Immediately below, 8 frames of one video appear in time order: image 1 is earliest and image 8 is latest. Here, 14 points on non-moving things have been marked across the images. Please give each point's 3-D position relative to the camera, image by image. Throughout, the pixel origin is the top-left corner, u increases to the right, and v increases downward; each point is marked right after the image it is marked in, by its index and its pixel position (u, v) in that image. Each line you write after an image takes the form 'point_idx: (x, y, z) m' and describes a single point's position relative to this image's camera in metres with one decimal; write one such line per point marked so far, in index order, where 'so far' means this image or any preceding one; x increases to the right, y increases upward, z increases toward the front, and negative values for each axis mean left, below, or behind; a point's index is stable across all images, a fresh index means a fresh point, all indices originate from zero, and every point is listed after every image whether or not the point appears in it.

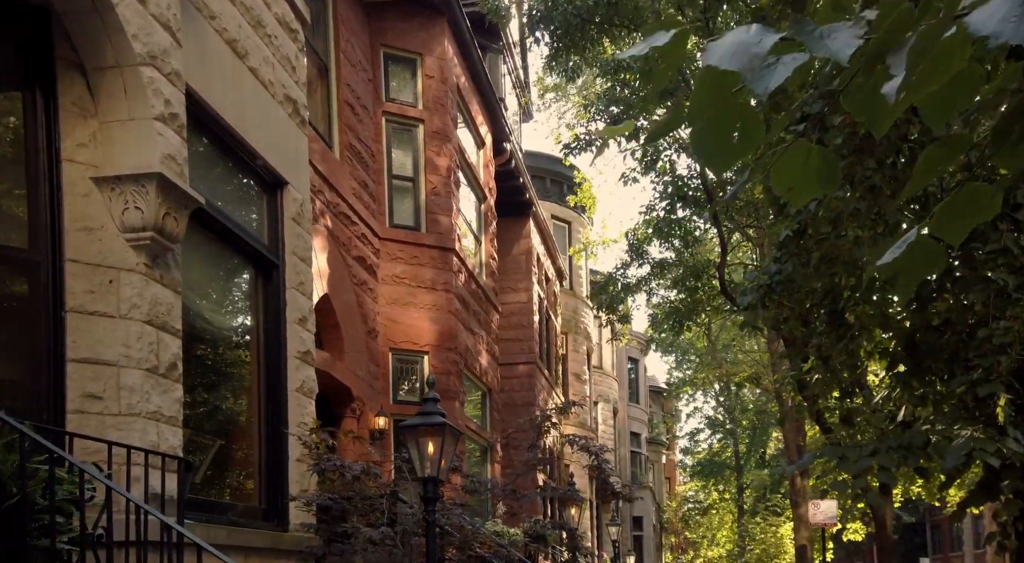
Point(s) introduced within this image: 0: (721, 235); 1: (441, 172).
0: (+2.9, +0.7, +15.3) m
1: (-0.9, +1.4, +14.0) m
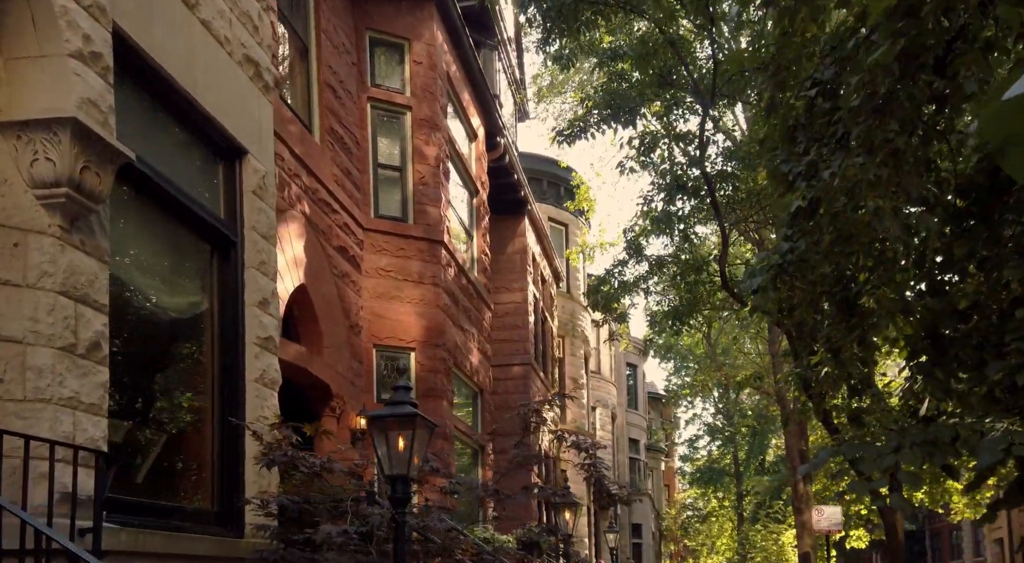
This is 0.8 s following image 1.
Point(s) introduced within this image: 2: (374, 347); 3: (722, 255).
0: (+2.8, +0.7, +14.7) m
1: (-1.0, +1.5, +13.4) m
2: (-1.5, -0.7, +12.2) m
3: (+2.8, +0.3, +14.5) m
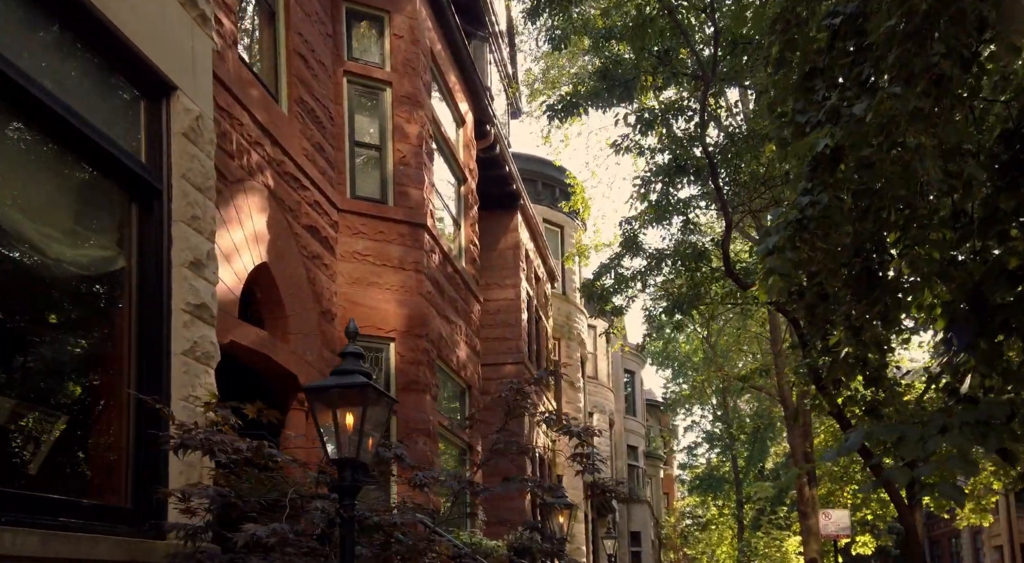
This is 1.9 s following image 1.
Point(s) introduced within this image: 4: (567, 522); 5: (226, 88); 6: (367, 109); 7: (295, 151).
0: (+2.7, +0.9, +13.7) m
1: (-1.1, +1.6, +12.5) m
2: (-1.7, -0.6, +11.3) m
3: (+2.6, +0.5, +13.6) m
4: (+0.6, -2.8, +12.7) m
5: (-2.2, +1.5, +8.4) m
6: (-1.6, +1.9, +12.4) m
7: (-2.0, +1.2, +10.0) m
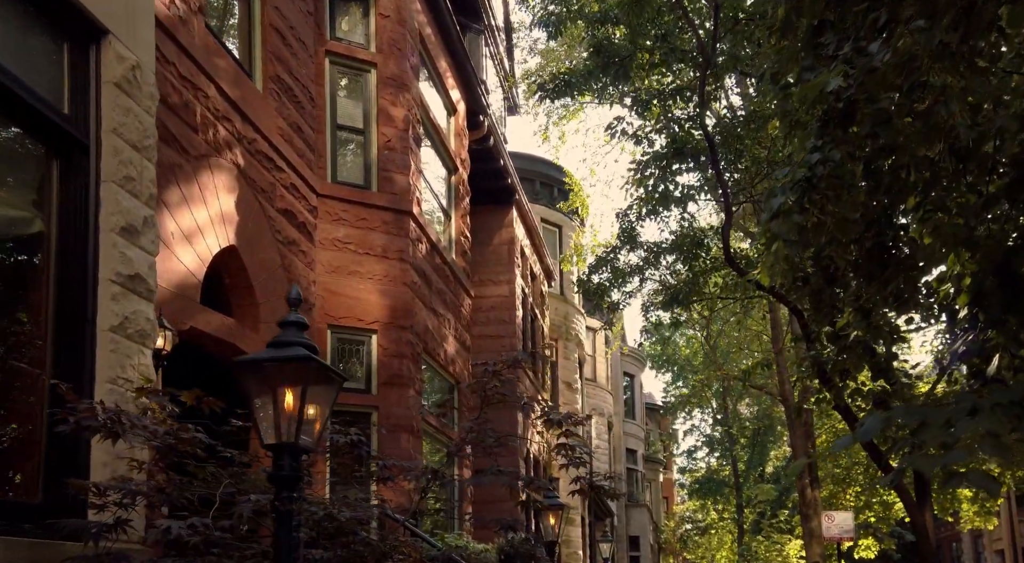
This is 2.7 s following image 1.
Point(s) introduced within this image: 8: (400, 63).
0: (+2.6, +1.0, +13.1) m
1: (-1.3, +1.7, +11.9) m
2: (-1.8, -0.4, +10.7) m
3: (+2.5, +0.6, +13.0) m
4: (+0.5, -2.7, +12.1) m
5: (-2.3, +1.6, +7.8) m
6: (-1.8, +2.0, +11.8) m
7: (-2.1, +1.3, +9.4) m
8: (-1.2, +2.4, +12.2) m
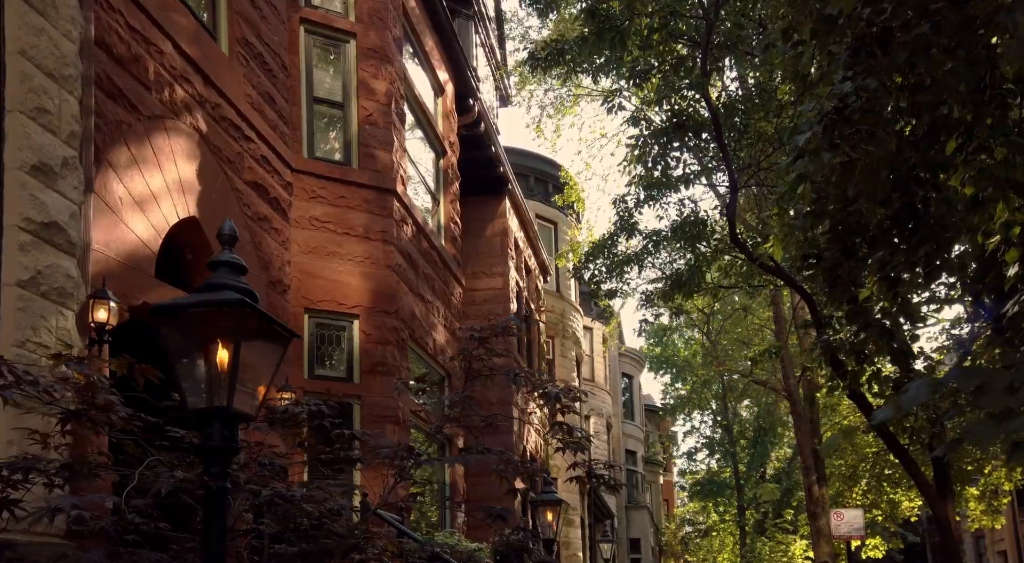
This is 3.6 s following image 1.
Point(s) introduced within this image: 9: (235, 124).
0: (+2.5, +1.2, +12.4) m
1: (-1.4, +1.9, +11.1) m
2: (-1.9, -0.3, +10.0) m
3: (+2.4, +0.8, +12.3) m
4: (+0.5, -2.5, +11.4) m
5: (-2.4, +1.8, +7.1) m
6: (-1.9, +2.2, +11.1) m
7: (-2.2, +1.5, +8.7) m
8: (-1.4, +2.6, +11.5) m
9: (-2.2, +1.3, +8.7) m
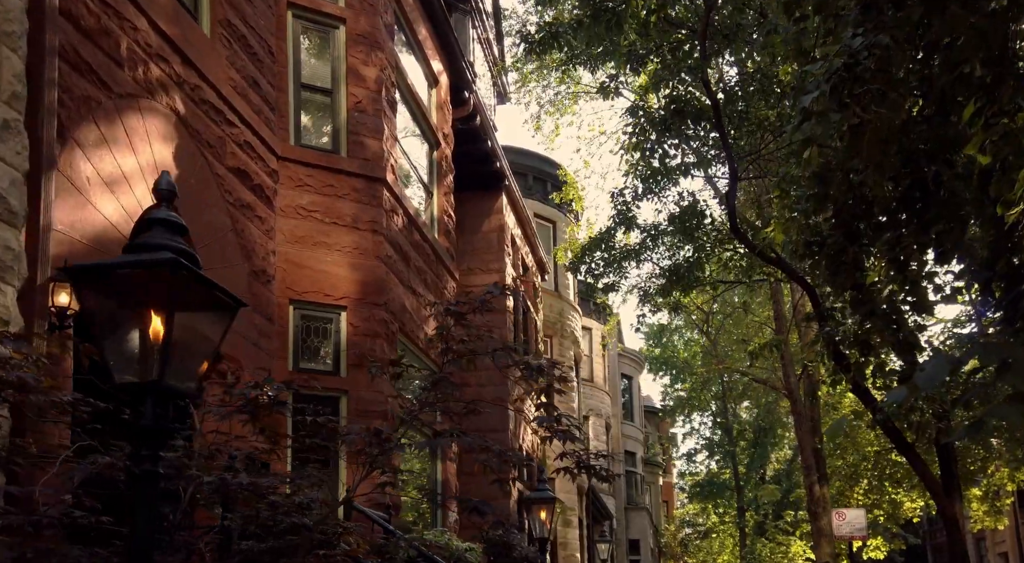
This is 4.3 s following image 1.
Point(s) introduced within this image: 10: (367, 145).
0: (+2.4, +1.3, +12.1) m
1: (-1.4, +2.0, +10.8) m
2: (-1.9, -0.2, +9.6) m
3: (+2.4, +0.9, +12.0) m
4: (+0.4, -2.4, +11.0) m
5: (-2.5, +1.9, +6.7) m
6: (-1.9, +2.3, +10.7) m
7: (-2.2, +1.6, +8.3) m
8: (-1.4, +2.7, +11.1) m
9: (-2.3, +1.3, +8.4) m
10: (-1.4, +1.3, +10.6) m
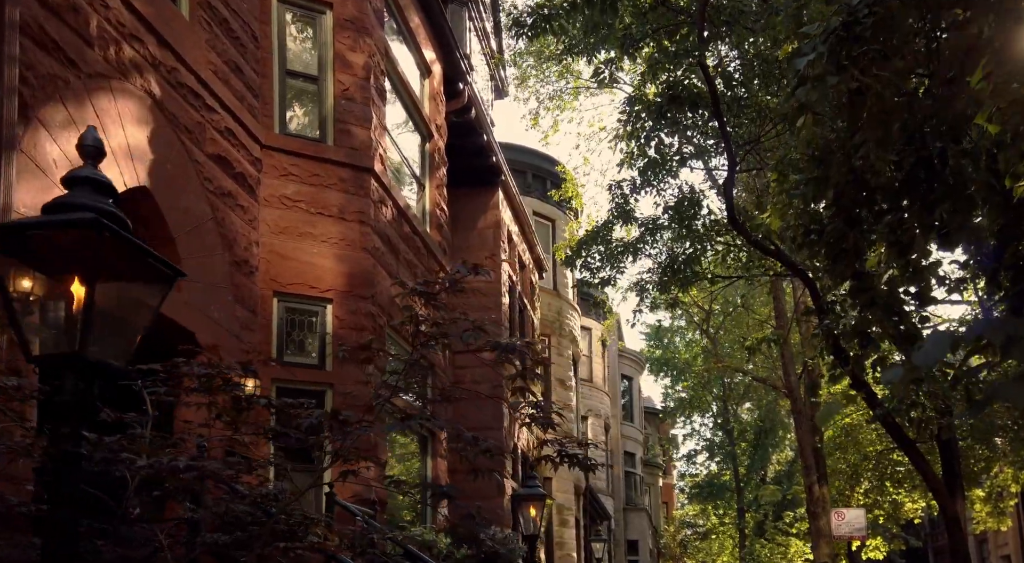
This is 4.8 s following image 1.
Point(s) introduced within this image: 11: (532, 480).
0: (+2.3, +1.3, +11.8) m
1: (-1.5, +2.0, +10.6) m
2: (-2.0, -0.1, +9.4) m
3: (+2.3, +0.9, +11.7) m
4: (+0.3, -2.3, +10.8) m
5: (-2.5, +1.9, +6.5) m
6: (-2.0, +2.4, +10.5) m
7: (-2.3, +1.6, +8.1) m
8: (-1.5, +2.7, +10.9) m
9: (-2.3, +1.4, +8.1) m
10: (-1.5, +1.4, +10.3) m
11: (+0.2, -2.0, +10.9) m
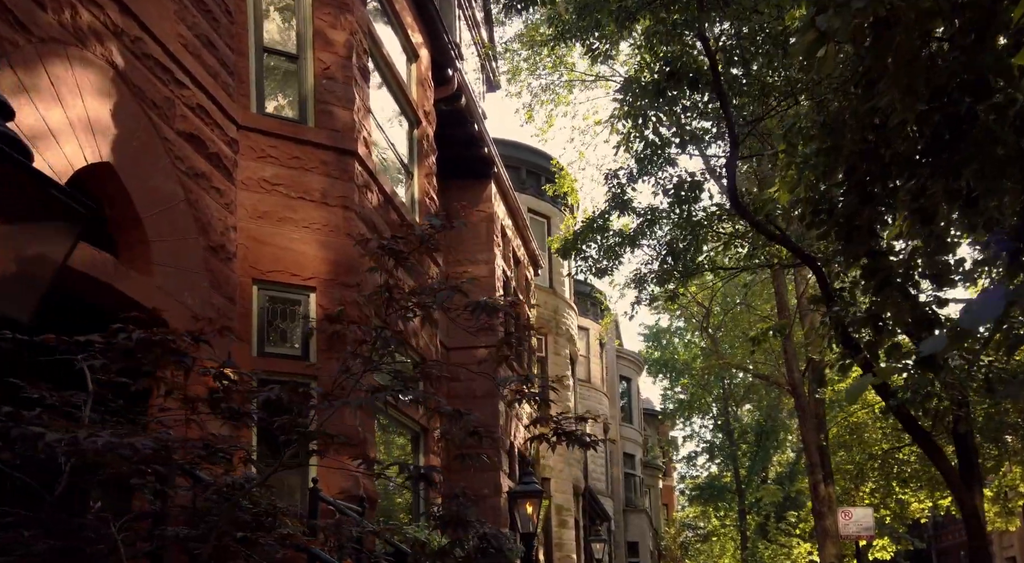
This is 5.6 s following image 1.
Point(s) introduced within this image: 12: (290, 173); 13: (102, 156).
0: (+2.2, +1.5, +11.4) m
1: (-1.6, +2.1, +10.1) m
2: (-2.1, 0.0, +8.9) m
3: (+2.2, +1.1, +11.3) m
4: (+0.3, -2.2, +10.3) m
5: (-2.6, +2.1, +6.0) m
6: (-2.1, +2.5, +10.0) m
7: (-2.4, +1.7, +7.6) m
8: (-1.6, +2.8, +10.4) m
9: (-2.4, +1.5, +7.7) m
10: (-1.6, +1.5, +9.9) m
11: (+0.2, -1.8, +10.4) m
12: (-1.9, +0.9, +9.4) m
13: (-2.4, +0.8, +6.6) m
